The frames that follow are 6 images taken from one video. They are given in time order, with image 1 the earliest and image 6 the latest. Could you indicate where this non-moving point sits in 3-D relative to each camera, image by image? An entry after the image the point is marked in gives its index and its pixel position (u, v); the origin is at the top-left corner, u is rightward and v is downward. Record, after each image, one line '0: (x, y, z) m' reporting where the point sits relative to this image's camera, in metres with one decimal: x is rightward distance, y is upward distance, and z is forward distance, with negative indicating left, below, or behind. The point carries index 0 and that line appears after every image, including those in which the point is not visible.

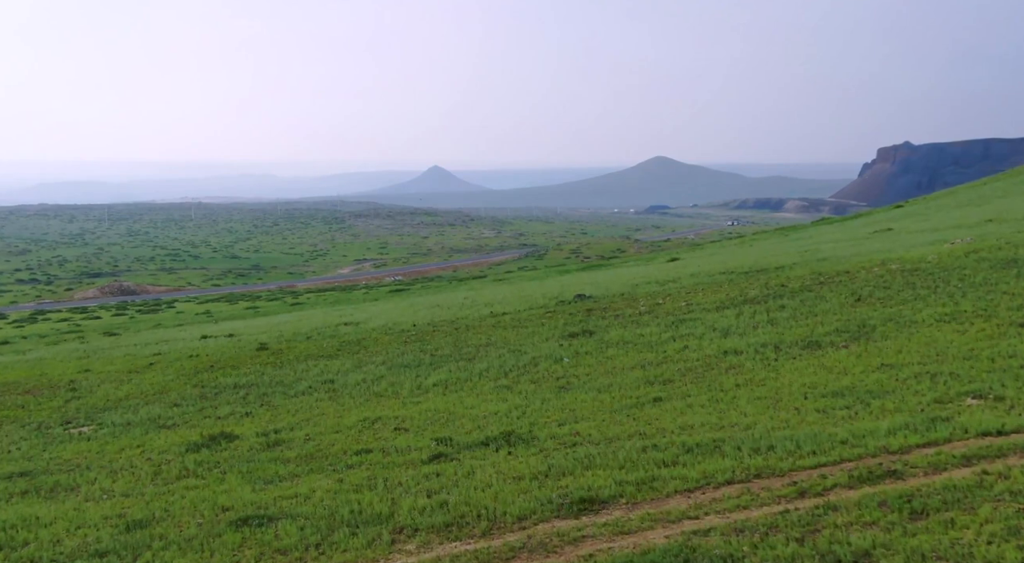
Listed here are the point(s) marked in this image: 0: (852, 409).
0: (+6.6, -2.5, +19.4) m
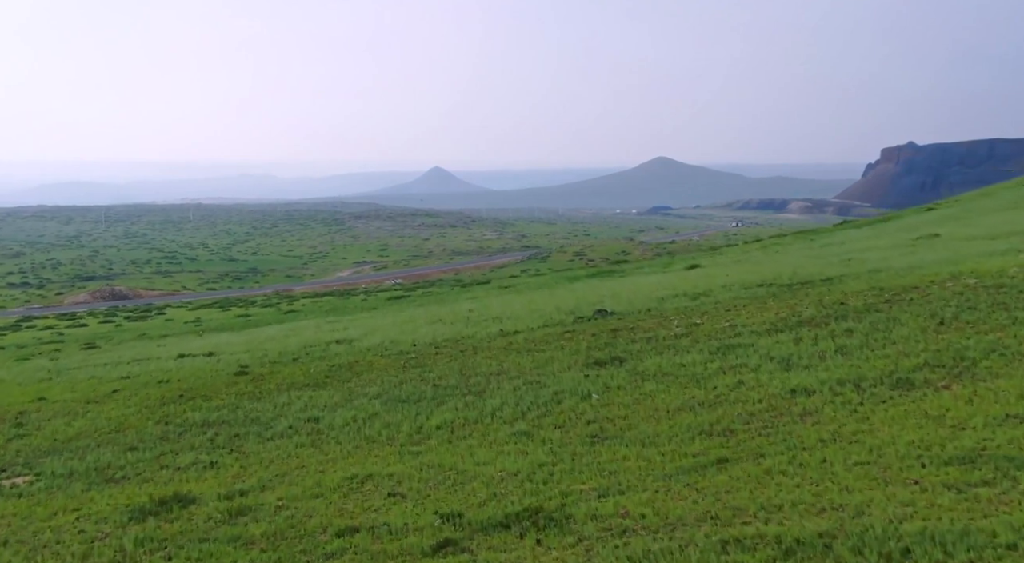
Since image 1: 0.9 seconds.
0: (+7.1, -3.0, +14.6) m
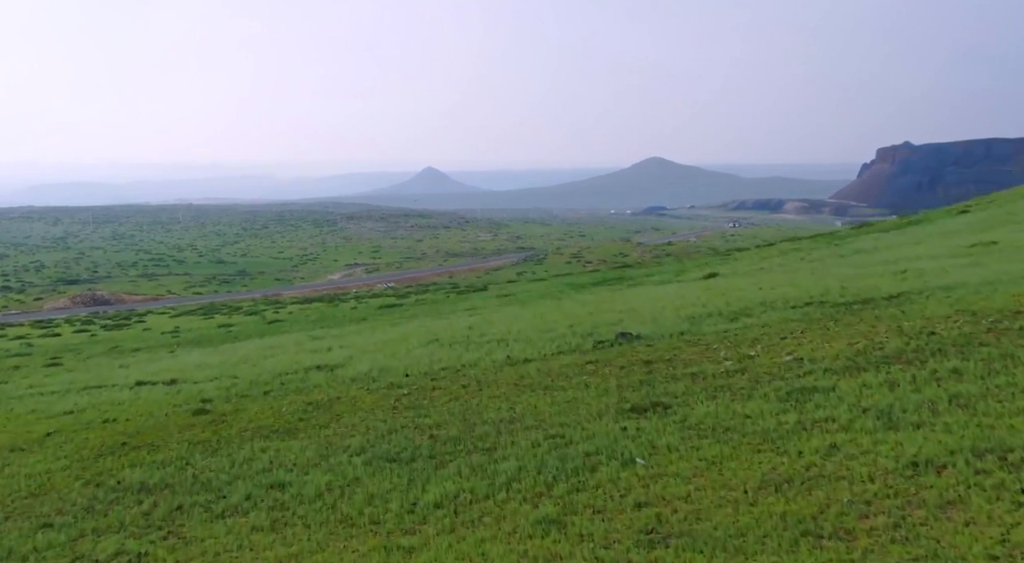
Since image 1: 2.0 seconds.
0: (+7.6, -3.6, +9.0) m
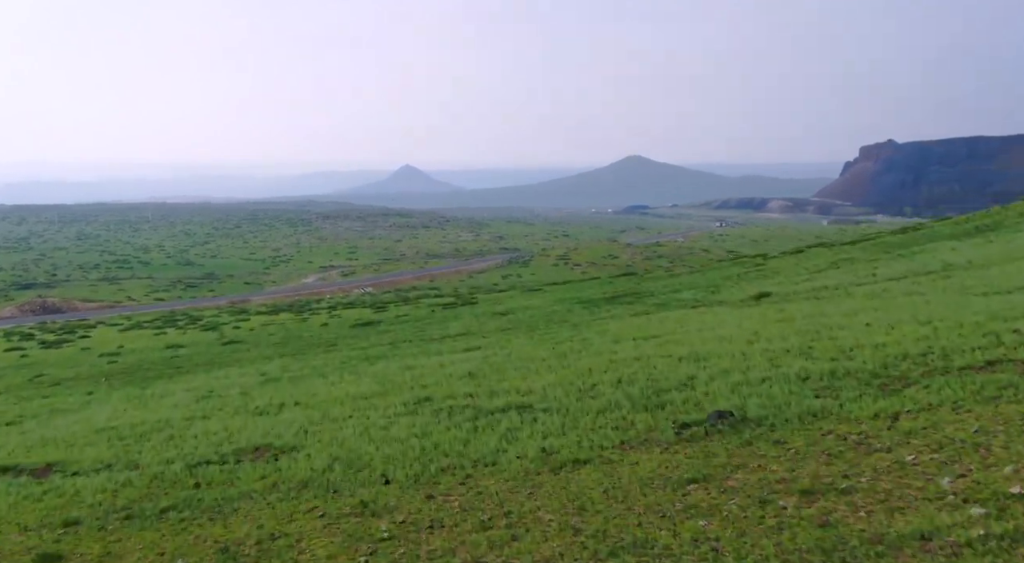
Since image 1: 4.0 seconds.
0: (+8.9, -4.8, -2.5) m
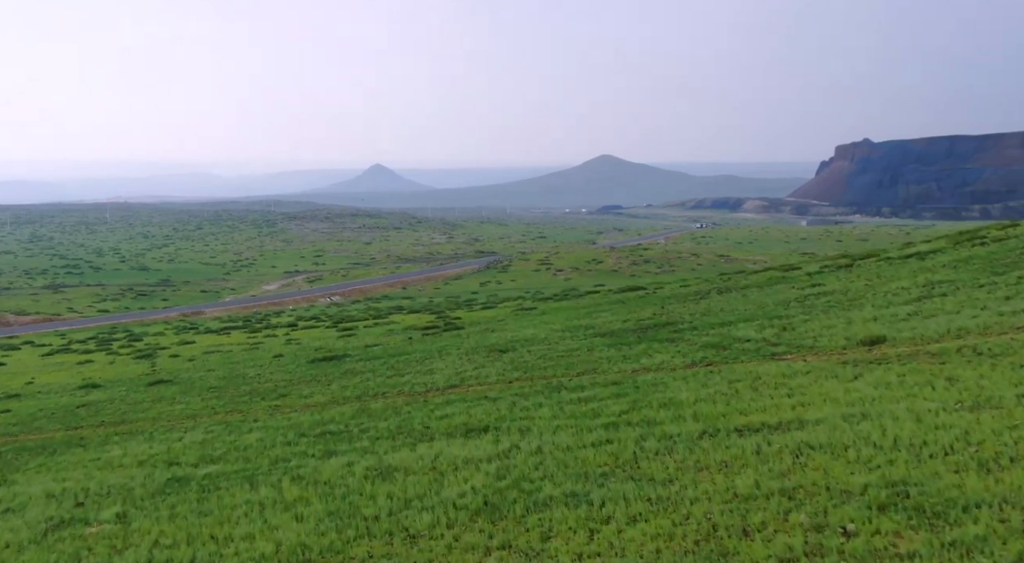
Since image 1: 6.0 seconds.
0: (+10.9, -6.2, -16.1) m
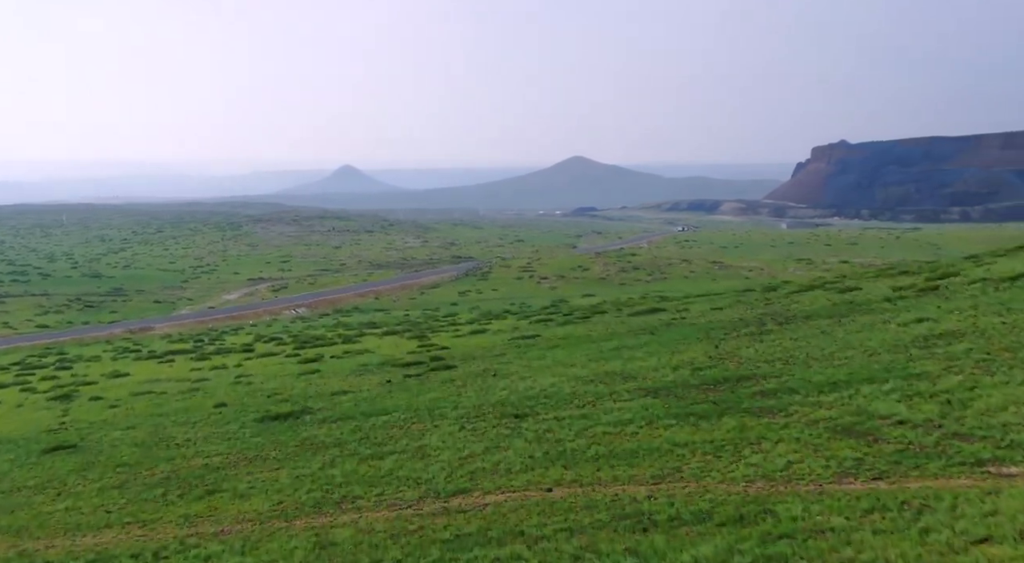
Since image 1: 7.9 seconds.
0: (+13.7, -7.6, -29.8) m
